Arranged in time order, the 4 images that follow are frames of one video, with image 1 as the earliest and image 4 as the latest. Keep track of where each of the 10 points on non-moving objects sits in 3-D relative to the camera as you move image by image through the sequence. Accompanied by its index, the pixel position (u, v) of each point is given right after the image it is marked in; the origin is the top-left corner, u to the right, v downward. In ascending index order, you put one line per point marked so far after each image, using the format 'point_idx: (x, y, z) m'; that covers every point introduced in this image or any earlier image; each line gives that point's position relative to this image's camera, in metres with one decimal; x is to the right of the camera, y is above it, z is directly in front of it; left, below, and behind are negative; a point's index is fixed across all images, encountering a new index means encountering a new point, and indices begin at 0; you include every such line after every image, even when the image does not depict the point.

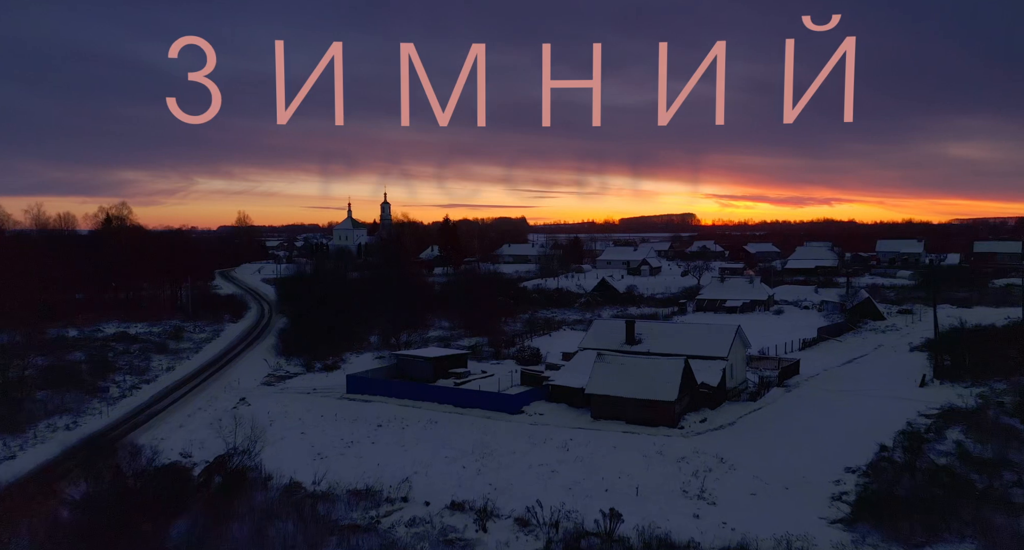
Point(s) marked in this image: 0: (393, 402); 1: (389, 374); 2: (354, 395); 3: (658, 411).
0: (-2.7, -2.9, +16.9) m
1: (-3.2, -2.5, +19.2) m
2: (-3.8, -2.9, +17.8) m
3: (+2.9, -2.7, +14.6) m
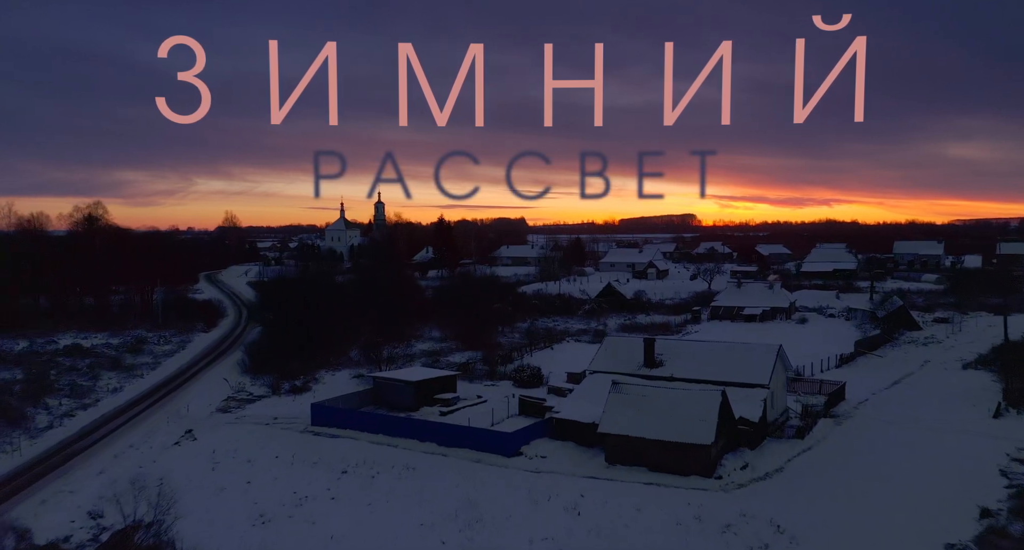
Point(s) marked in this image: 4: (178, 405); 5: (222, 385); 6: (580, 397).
0: (-2.8, -3.1, +14.0) m
1: (-3.2, -2.7, +16.3) m
2: (-3.8, -3.1, +14.9) m
3: (+2.8, -2.9, +11.7) m
4: (-7.9, -3.1, +17.7) m
5: (-7.7, -2.9, +19.8) m
6: (+1.3, -2.3, +14.0) m
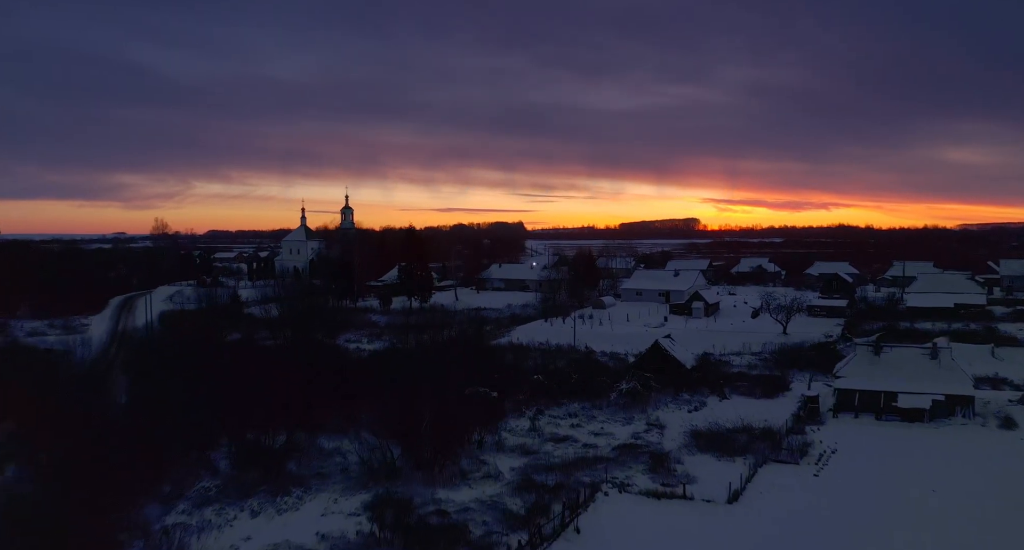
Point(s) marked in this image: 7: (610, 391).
0: (-3.1, -4.5, +1.2) m
1: (-3.5, -4.2, +3.5) m
2: (-4.1, -4.5, +2.1) m
3: (+2.5, -4.3, -1.1) m
4: (-8.2, -4.5, +4.9) m
5: (-8.0, -4.4, +7.0) m
6: (+1.0, -3.7, +1.2) m
7: (+2.6, -3.0, +19.6) m
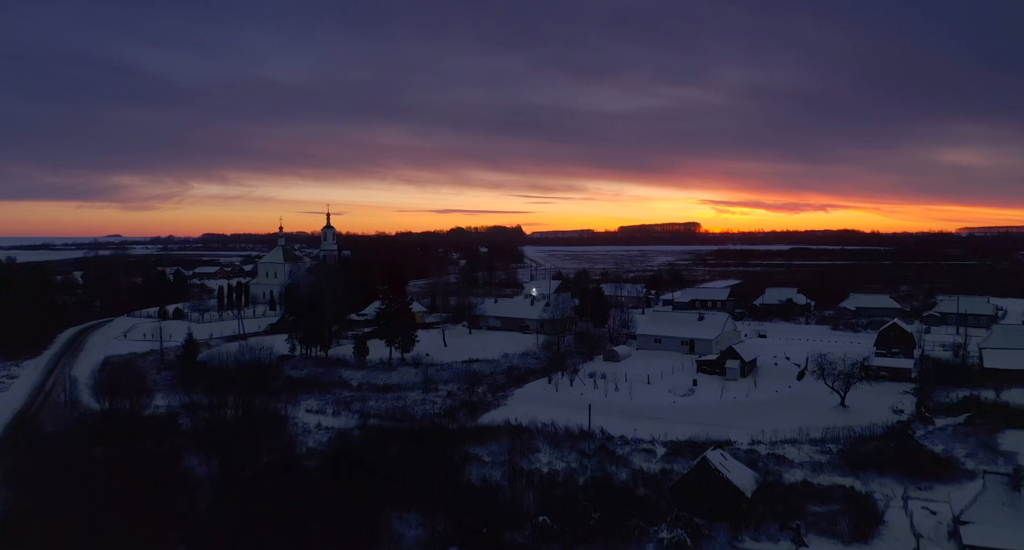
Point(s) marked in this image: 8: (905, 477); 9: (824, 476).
0: (-3.1, -6.4, -4.3) m
1: (-3.6, -6.1, -2.0) m
2: (-4.2, -6.4, -3.4) m
3: (+2.5, -6.2, -6.5) m
4: (-8.3, -6.4, -0.6) m
5: (-8.0, -6.3, +1.5) m
6: (+1.0, -5.6, -4.3) m
7: (+2.5, -5.0, +14.2) m
8: (+9.5, -4.3, +18.4) m
9: (+7.7, -4.6, +18.4) m
